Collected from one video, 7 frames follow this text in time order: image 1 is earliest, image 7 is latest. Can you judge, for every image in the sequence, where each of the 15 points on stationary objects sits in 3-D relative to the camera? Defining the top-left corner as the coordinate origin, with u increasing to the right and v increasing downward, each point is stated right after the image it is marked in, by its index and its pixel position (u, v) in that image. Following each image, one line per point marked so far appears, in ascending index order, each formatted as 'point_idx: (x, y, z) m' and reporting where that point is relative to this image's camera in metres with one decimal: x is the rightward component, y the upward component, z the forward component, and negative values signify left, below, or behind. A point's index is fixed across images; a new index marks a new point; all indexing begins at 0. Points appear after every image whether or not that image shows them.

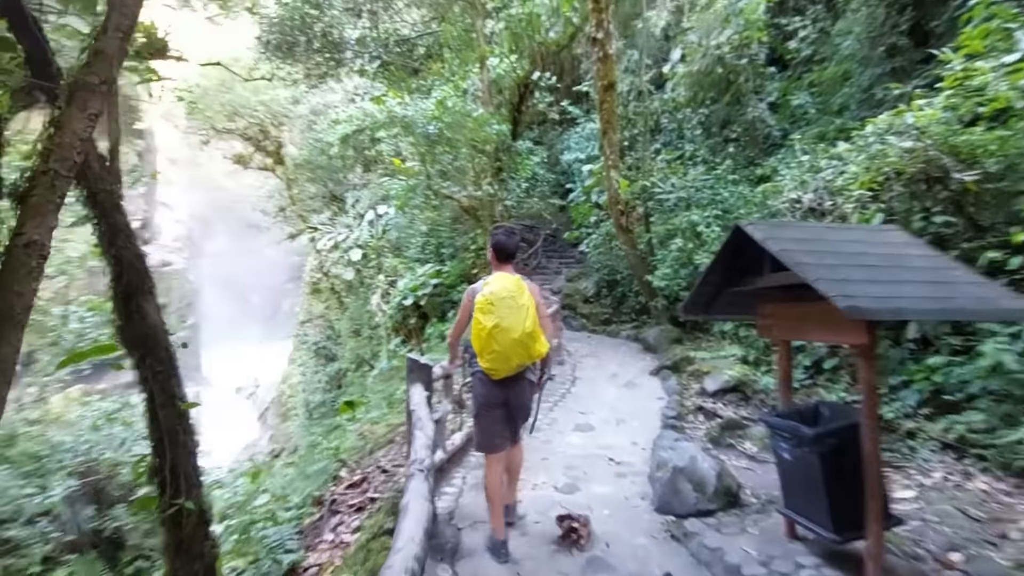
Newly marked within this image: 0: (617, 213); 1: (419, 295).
0: (+1.1, +0.8, +5.5) m
1: (-1.3, -0.1, +7.4) m
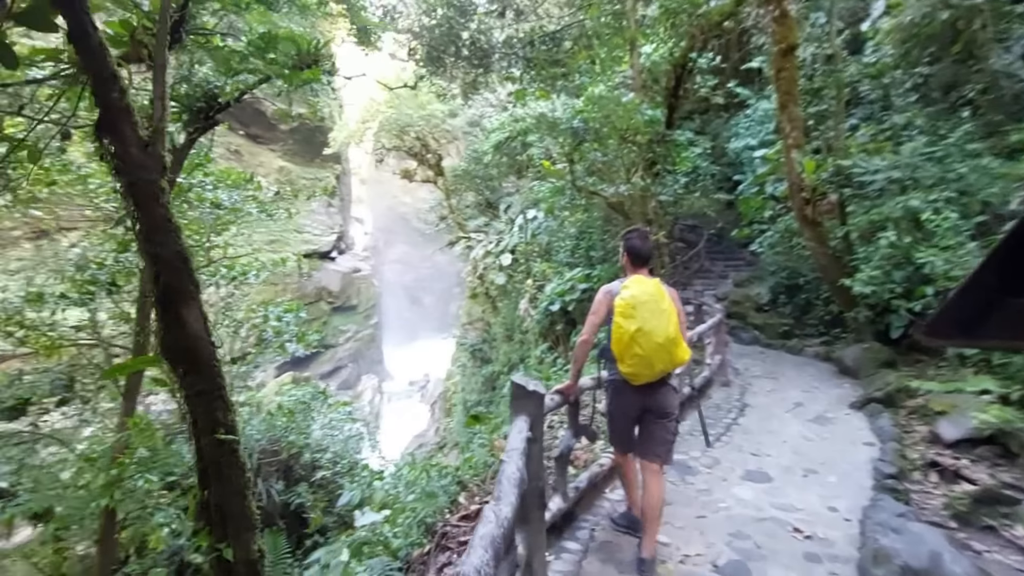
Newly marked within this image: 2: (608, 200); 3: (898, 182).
0: (+2.5, +0.8, +4.5) m
1: (+0.8, -0.2, +7.0) m
2: (+1.2, +1.1, +6.1) m
3: (+3.2, +0.9, +4.2) m
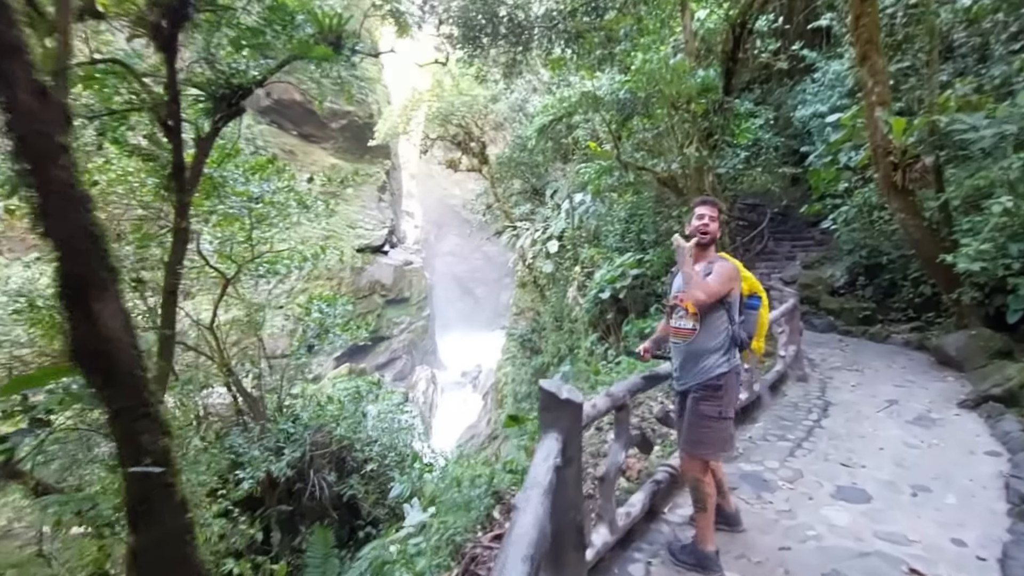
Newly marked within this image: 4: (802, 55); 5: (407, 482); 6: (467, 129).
0: (+2.9, +0.9, +3.9) m
1: (+1.4, 0.0, +6.6) m
2: (+1.7, +1.3, +5.7) m
3: (+3.5, +1.0, +3.6) m
4: (+4.5, +3.6, +7.9) m
5: (-1.2, -2.3, +6.0) m
6: (-0.9, +3.1, +10.0) m
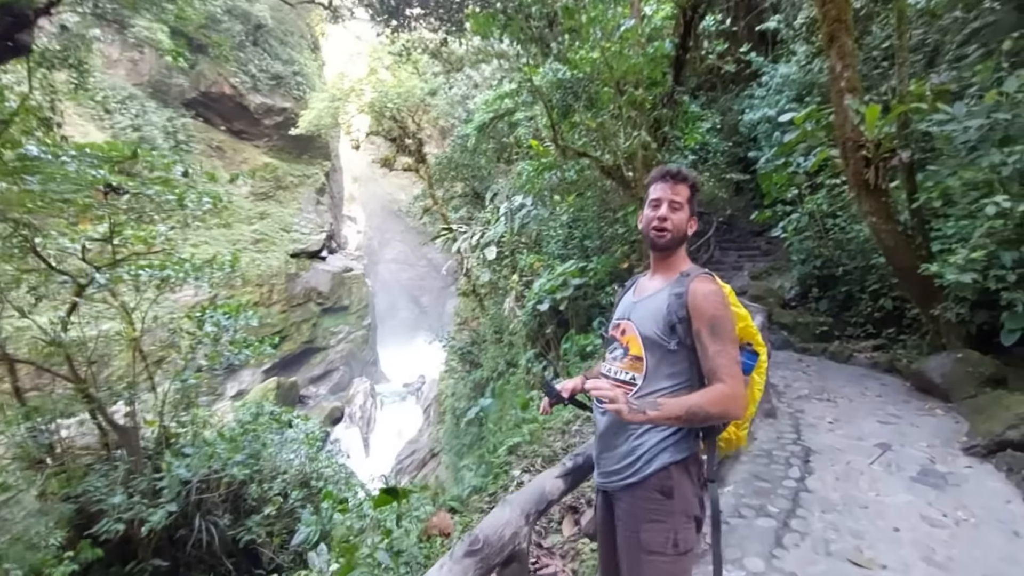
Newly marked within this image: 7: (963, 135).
0: (+2.3, +0.8, +3.4) m
1: (+0.5, -0.1, +6.0) m
2: (+0.9, +1.2, +5.1) m
3: (+3.0, +0.9, +3.1) m
4: (+3.5, +3.4, +7.6) m
5: (-2.0, -2.3, +5.0) m
6: (-2.0, +2.9, +9.1) m
7: (+2.9, +1.0, +3.3) m
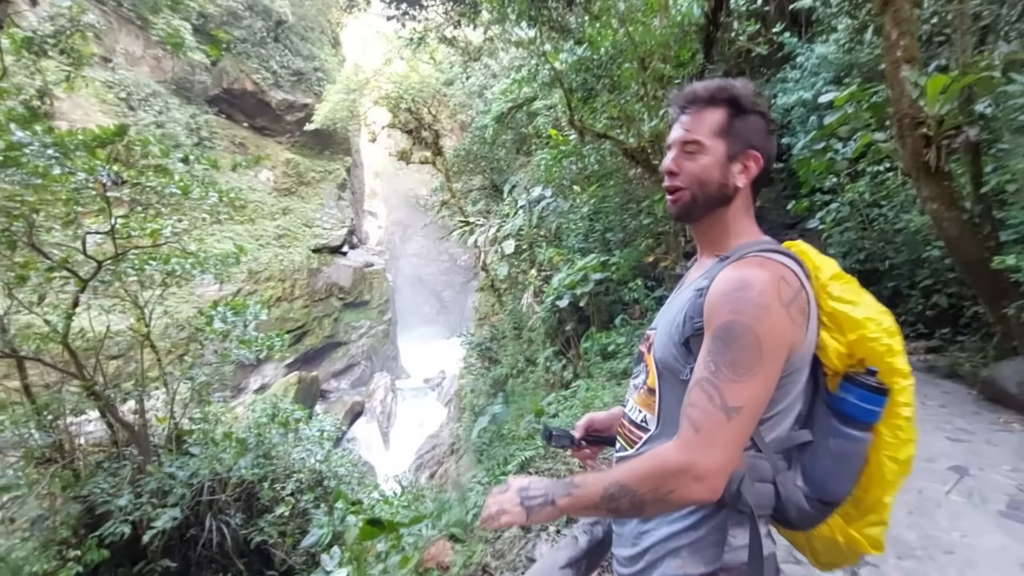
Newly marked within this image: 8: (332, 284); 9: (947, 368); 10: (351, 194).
0: (+2.4, +0.9, +3.0) m
1: (+0.7, -0.1, +5.7) m
2: (+1.1, +1.2, +4.8) m
3: (+3.0, +1.0, +2.7) m
4: (+3.8, +3.5, +7.1) m
5: (-1.8, -2.3, +4.9) m
6: (-1.7, +3.0, +8.9) m
7: (+3.0, +1.0, +2.9) m
8: (-4.6, +0.1, +12.8) m
9: (+3.4, -0.6, +4.2) m
10: (-5.2, +3.0, +16.1) m
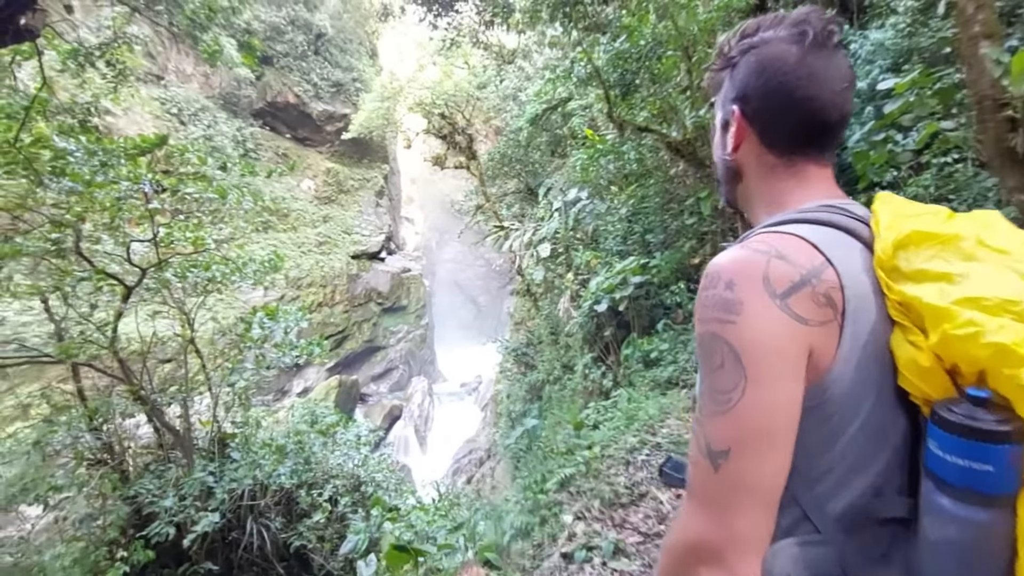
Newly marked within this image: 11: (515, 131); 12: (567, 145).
0: (+2.6, +0.8, +2.7) m
1: (+1.1, -0.1, +5.5) m
2: (+1.4, +1.2, +4.5) m
3: (+3.2, +1.0, +2.4) m
4: (+4.3, +3.5, +6.7) m
5: (-1.5, -2.4, +4.8) m
6: (-1.1, +2.9, +8.9) m
7: (+3.2, +1.0, +2.6) m
8: (-3.7, 0.0, +12.9) m
9: (+3.7, -0.6, +3.8) m
10: (-4.1, +2.8, +16.3) m
11: (0.0, +2.5, +8.1) m
12: (+0.8, +2.0, +7.2) m
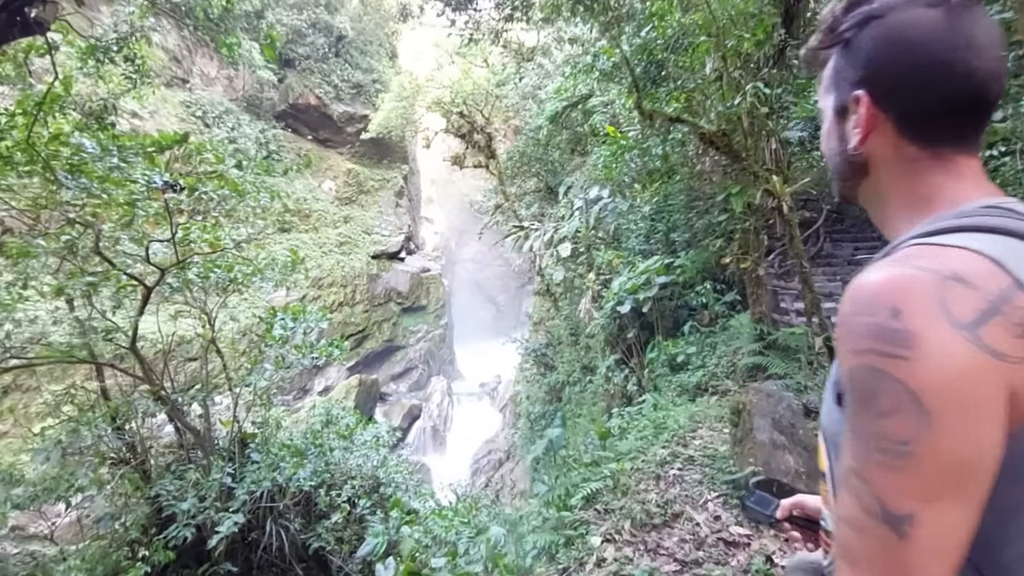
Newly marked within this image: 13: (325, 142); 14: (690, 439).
0: (+2.7, +0.8, +2.5) m
1: (+1.3, -0.1, +5.3) m
2: (+1.6, +1.2, +4.4) m
3: (+3.3, +1.0, +2.1) m
4: (+4.5, +3.5, +6.4) m
5: (-1.3, -2.4, +4.8) m
6: (-0.8, +2.9, +8.8) m
7: (+3.3, +1.0, +2.3) m
8: (-3.2, 0.0, +12.9) m
9: (+3.9, -0.6, +3.5) m
10: (-3.4, +2.8, +16.3) m
11: (+0.4, +2.5, +7.9) m
12: (+1.0, +2.0, +7.0) m
13: (-5.4, +4.2, +14.5) m
14: (+1.2, -1.0, +3.5) m
